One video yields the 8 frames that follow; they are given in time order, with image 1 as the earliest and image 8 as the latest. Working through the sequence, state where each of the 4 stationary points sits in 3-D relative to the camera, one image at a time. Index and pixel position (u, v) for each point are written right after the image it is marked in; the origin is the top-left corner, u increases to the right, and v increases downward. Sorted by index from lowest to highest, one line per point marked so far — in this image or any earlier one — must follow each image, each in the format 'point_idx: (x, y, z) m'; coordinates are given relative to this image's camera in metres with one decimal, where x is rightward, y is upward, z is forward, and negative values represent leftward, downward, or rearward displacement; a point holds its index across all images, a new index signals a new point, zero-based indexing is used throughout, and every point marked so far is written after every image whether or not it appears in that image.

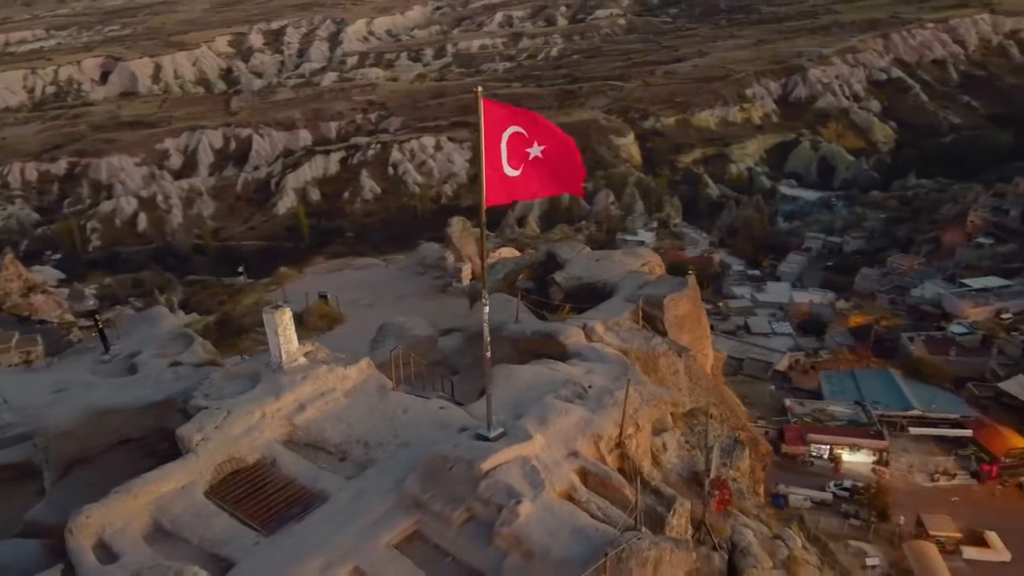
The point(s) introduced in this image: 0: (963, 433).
0: (+8.5, -2.7, +15.0) m
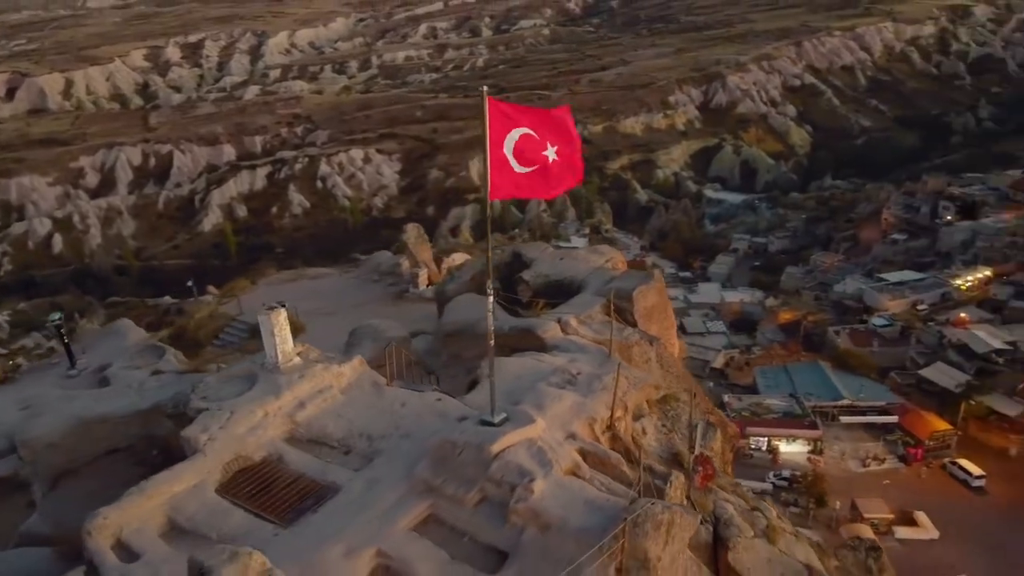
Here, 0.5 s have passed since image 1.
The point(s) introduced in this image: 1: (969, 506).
0: (+7.5, -2.6, +15.7) m
1: (+8.0, -3.8, +13.7) m
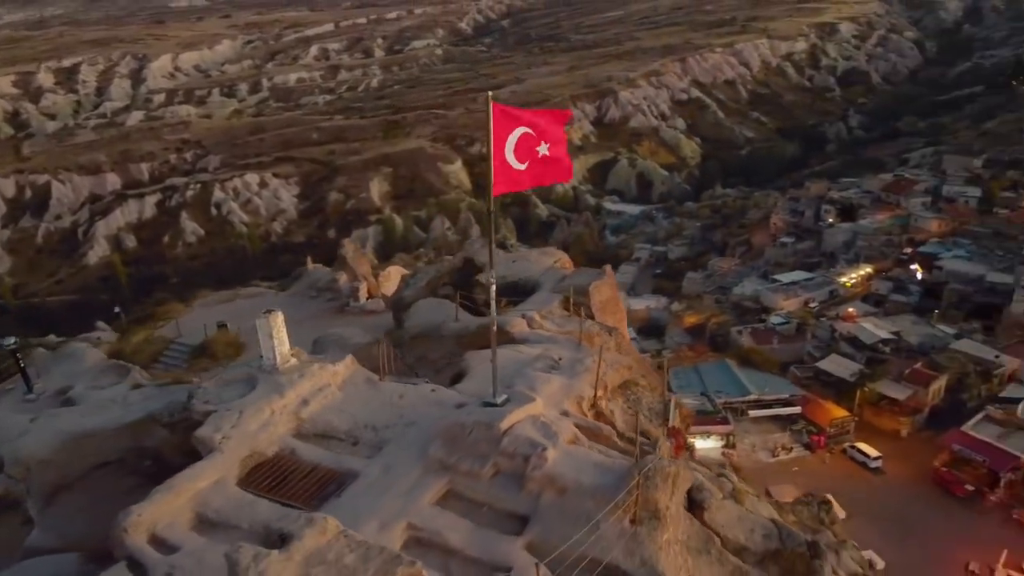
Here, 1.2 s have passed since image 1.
0: (+5.9, -2.6, +16.6) m
1: (+6.7, -3.7, +14.7) m
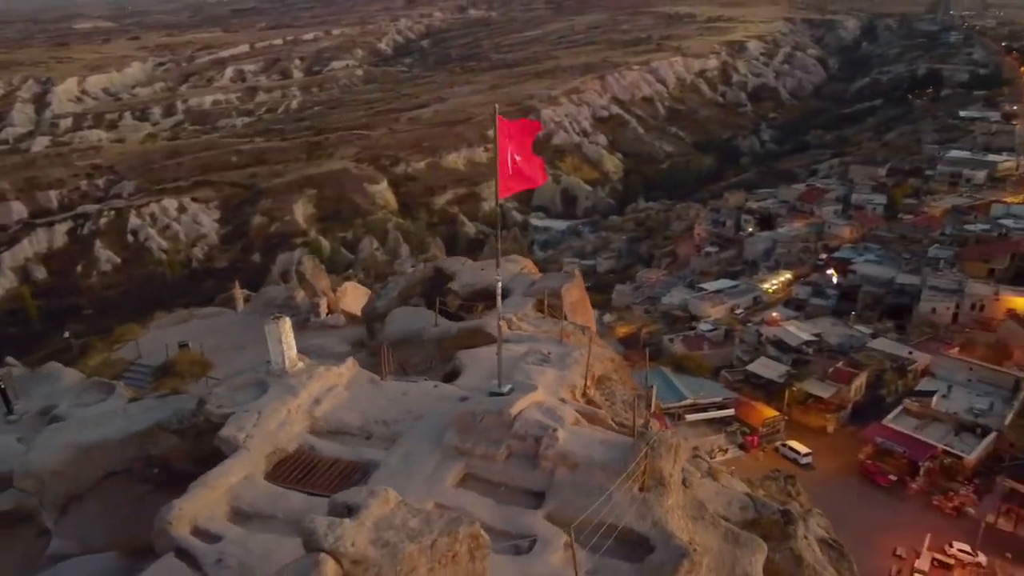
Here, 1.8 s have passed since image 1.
0: (+4.6, -2.7, +17.2) m
1: (+5.7, -3.7, +15.3) m
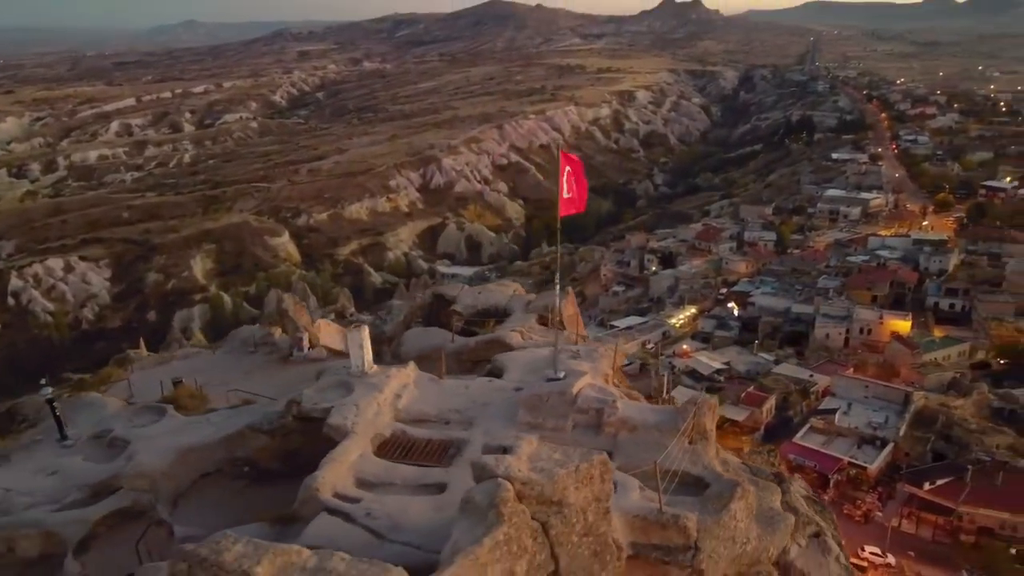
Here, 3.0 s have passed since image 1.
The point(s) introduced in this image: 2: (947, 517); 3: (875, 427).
0: (+3.1, -3.5, +17.9) m
1: (+4.4, -4.3, +16.2) m
2: (+8.1, -4.3, +14.8) m
3: (+8.1, -3.1, +17.8) m
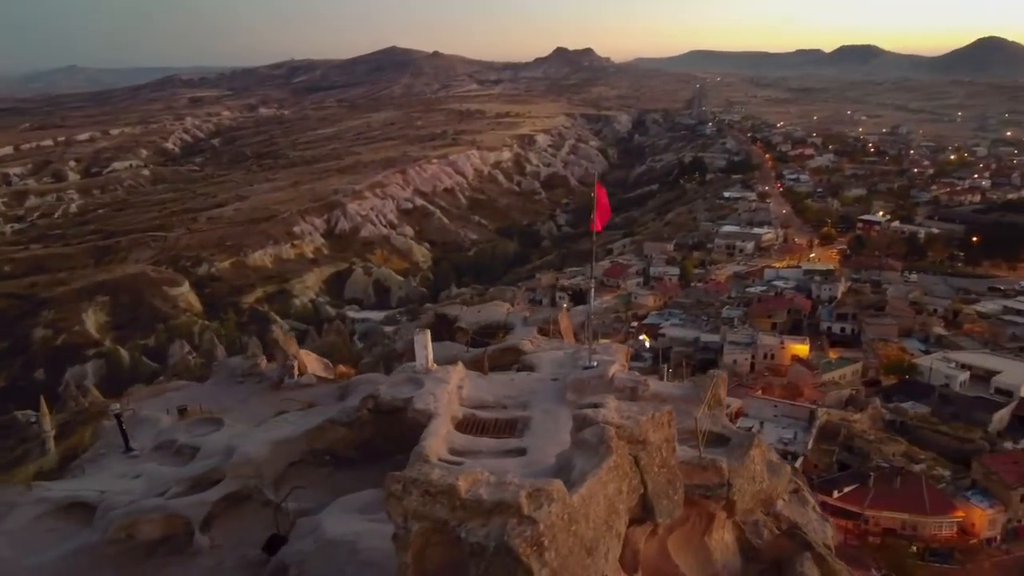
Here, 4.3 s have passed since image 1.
0: (+1.5, -4.2, +18.6) m
1: (+3.1, -5.0, +16.9) m
2: (+6.9, -4.7, +16.0) m
3: (+6.5, -3.7, +19.0) m
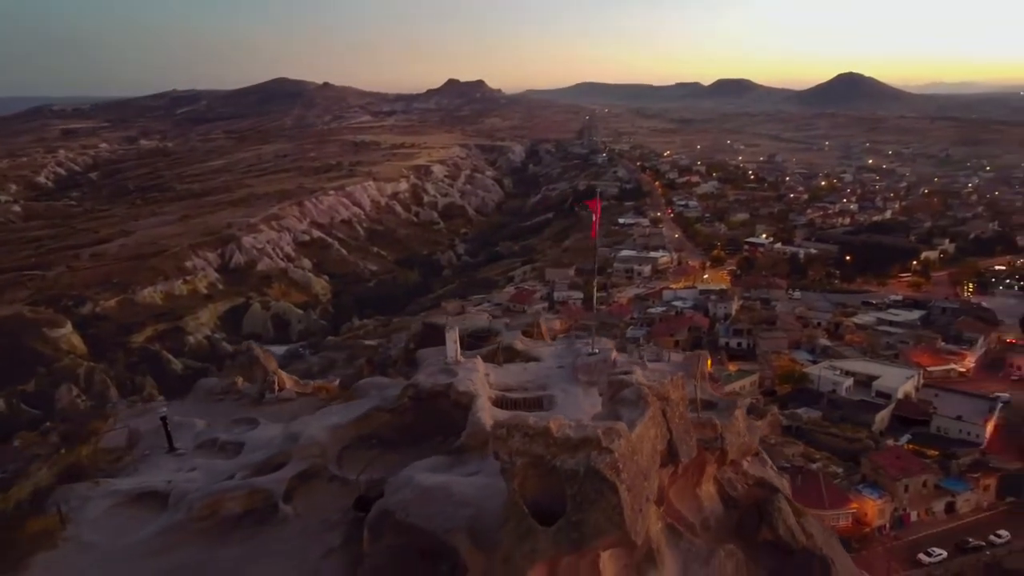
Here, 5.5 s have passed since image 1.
0: (-0.2, -4.8, +19.0) m
1: (+1.5, -5.4, +17.6) m
2: (+5.4, -5.0, +17.2) m
3: (+4.6, -4.2, +20.2) m
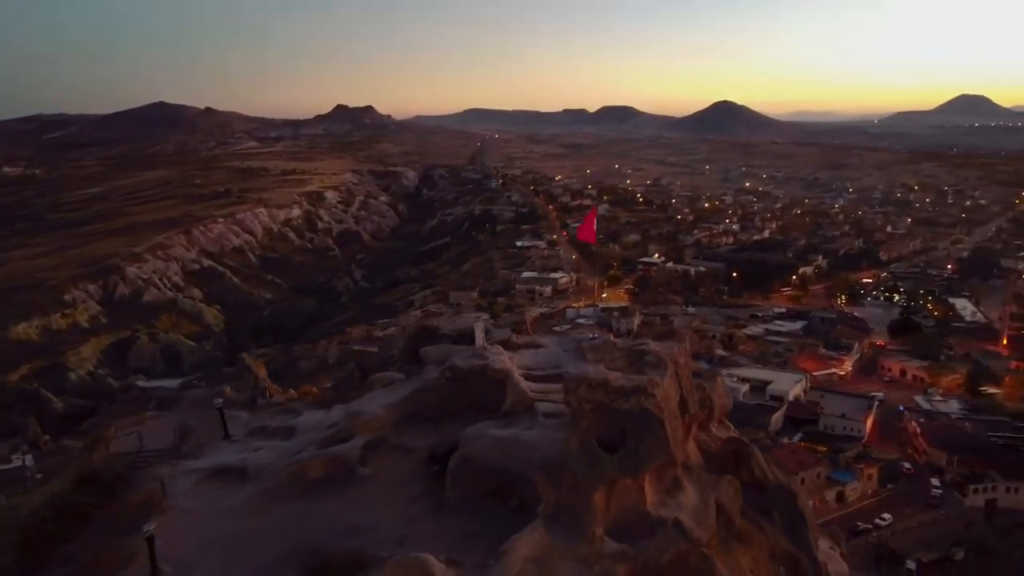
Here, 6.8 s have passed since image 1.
0: (-2.0, -5.3, +19.4) m
1: (-0.1, -5.8, +18.2) m
2: (+3.8, -5.3, +18.3) m
3: (+2.6, -4.6, +21.2) m
